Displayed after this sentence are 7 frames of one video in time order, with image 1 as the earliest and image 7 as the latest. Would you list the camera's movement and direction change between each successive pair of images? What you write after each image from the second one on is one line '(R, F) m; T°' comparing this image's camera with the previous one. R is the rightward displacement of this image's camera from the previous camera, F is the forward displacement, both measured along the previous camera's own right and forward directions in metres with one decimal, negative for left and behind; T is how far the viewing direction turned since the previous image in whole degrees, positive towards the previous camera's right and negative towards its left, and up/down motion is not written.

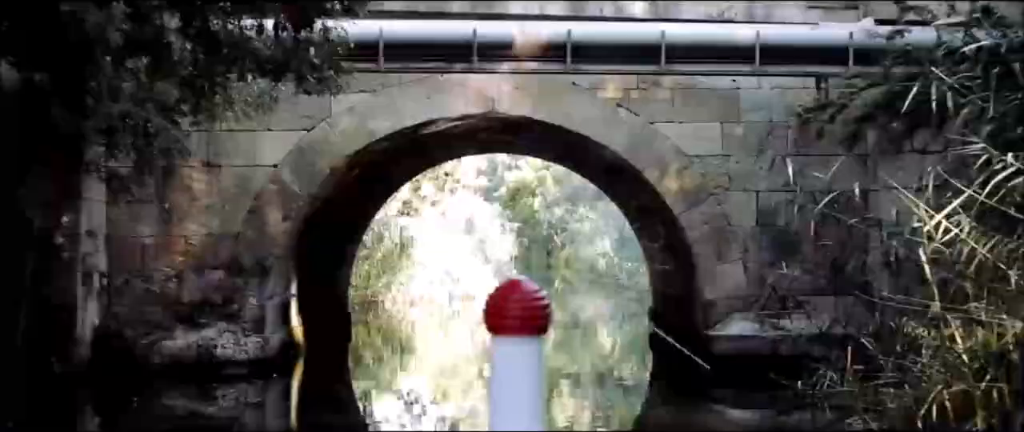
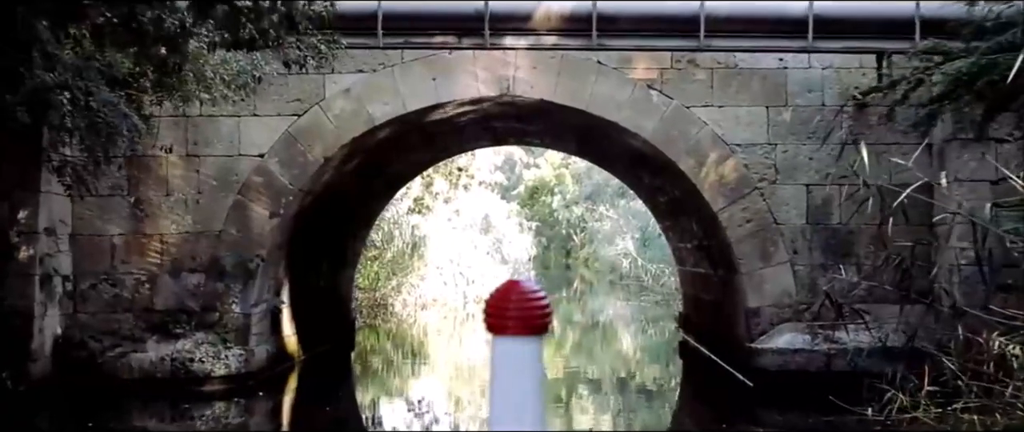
(0.0, +0.8) m; -1°
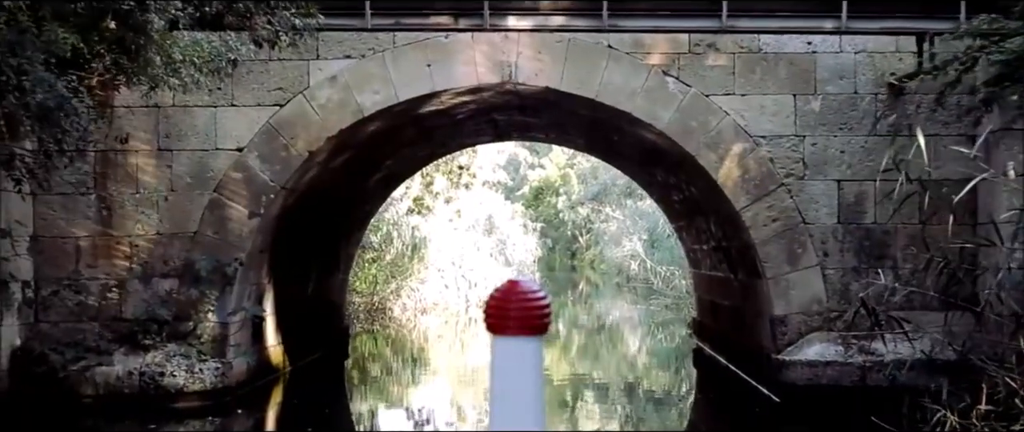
(0.0, +0.5) m; 0°
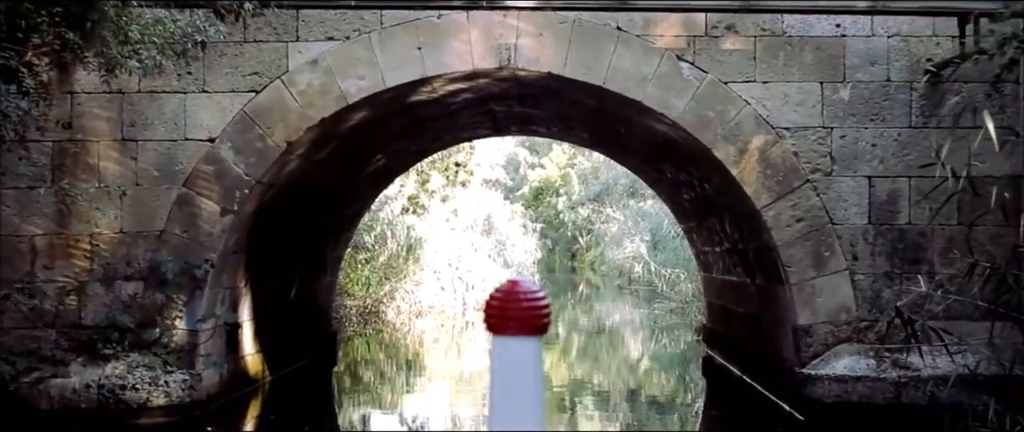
(0.0, +0.5) m; 0°
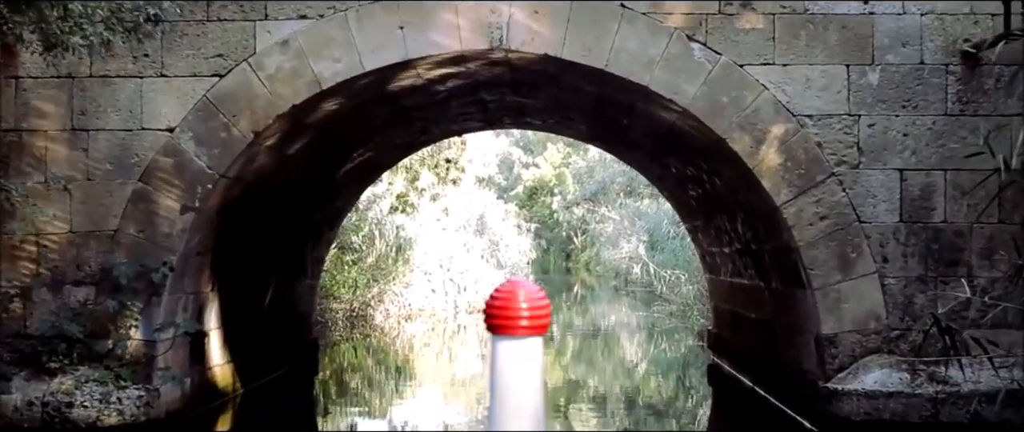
(0.0, +0.5) m; 0°
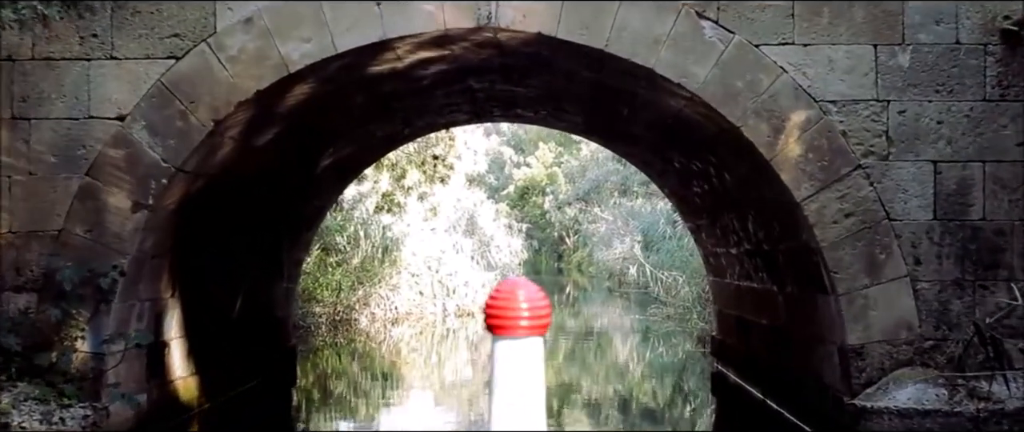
(0.0, +0.4) m; 0°
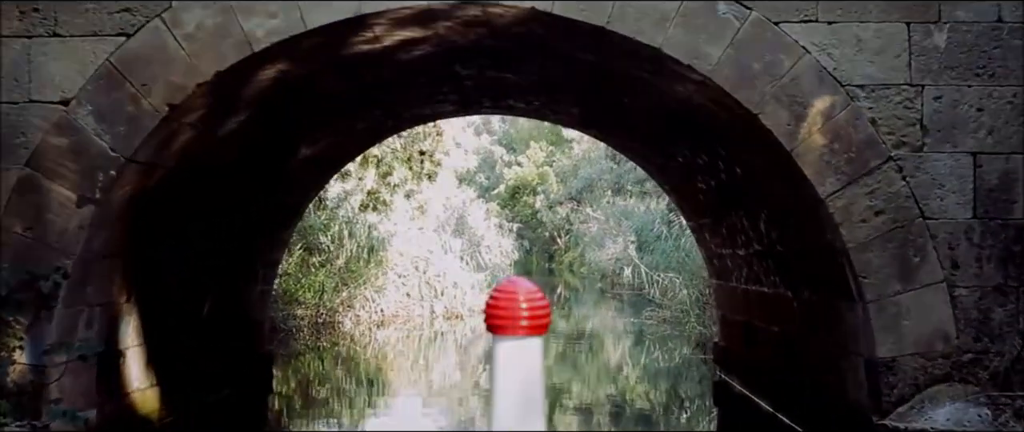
(0.0, +0.4) m; 0°
